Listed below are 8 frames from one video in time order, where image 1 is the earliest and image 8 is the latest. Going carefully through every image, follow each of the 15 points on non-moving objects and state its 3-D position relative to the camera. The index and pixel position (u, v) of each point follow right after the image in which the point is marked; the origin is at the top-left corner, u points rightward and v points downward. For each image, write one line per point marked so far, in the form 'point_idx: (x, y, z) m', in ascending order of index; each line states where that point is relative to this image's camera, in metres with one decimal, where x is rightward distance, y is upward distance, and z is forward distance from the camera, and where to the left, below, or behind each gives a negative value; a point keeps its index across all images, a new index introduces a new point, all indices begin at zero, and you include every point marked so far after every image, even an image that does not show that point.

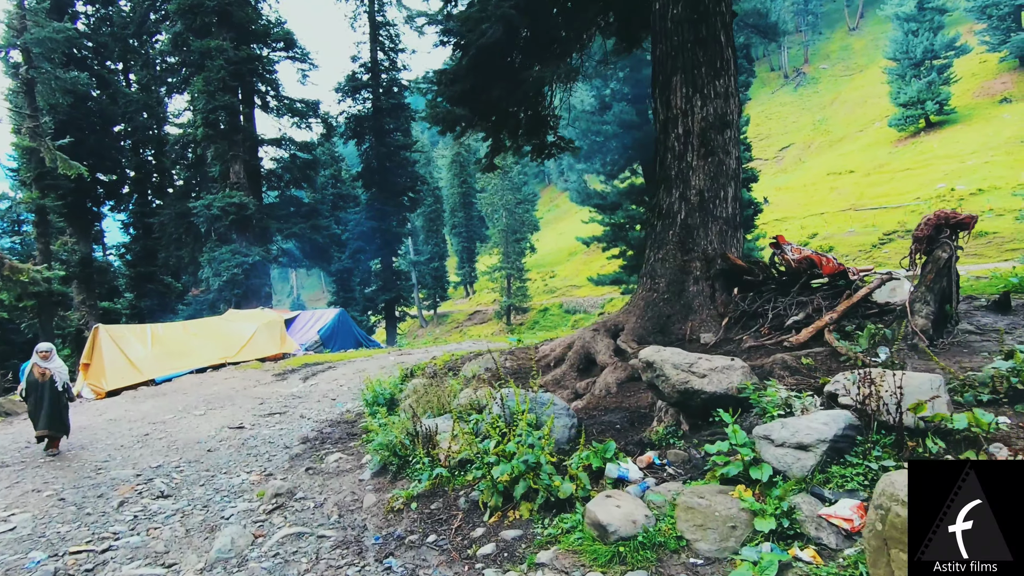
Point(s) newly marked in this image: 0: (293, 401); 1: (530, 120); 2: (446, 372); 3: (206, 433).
0: (-4.5, -2.4, +11.4) m
1: (+0.3, +2.7, +8.6) m
2: (-1.0, -1.4, +8.8) m
3: (-5.1, -2.4, +8.9) m
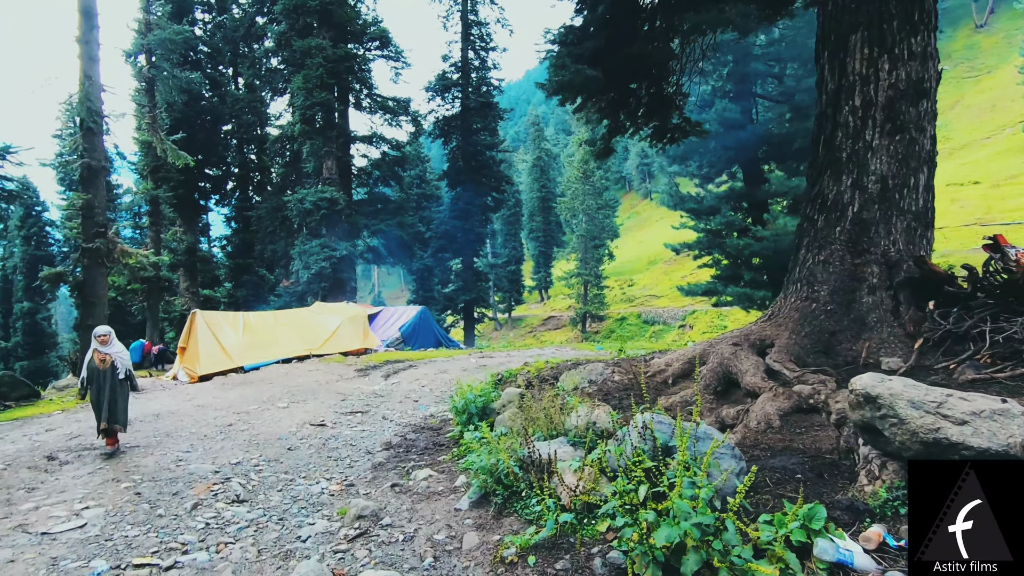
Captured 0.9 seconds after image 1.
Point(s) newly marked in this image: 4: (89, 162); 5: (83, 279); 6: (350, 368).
0: (-2.6, -2.2, +10.8) m
1: (+1.9, +2.6, +7.4) m
2: (+0.5, -1.4, +7.8) m
3: (-3.5, -2.2, +8.5) m
4: (-11.4, +3.4, +14.5) m
5: (-11.6, +0.3, +14.6) m
6: (-4.5, -2.2, +15.1) m
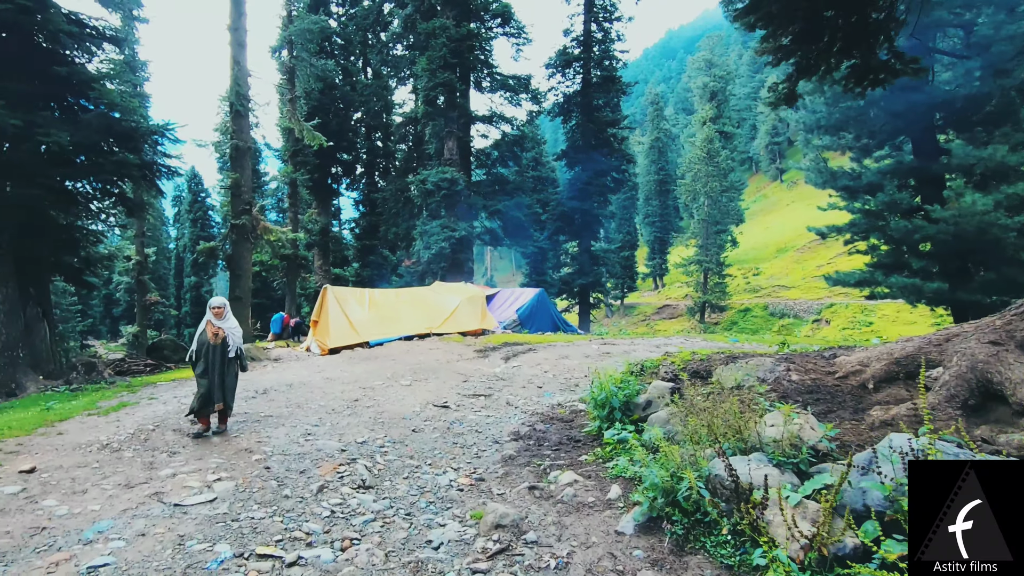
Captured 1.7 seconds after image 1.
0: (-0.2, -1.8, +10.3) m
1: (+3.7, +2.8, +5.9) m
2: (+2.3, -1.1, +6.7) m
3: (-1.5, -1.8, +8.1) m
4: (-7.8, +4.2, +15.4) m
5: (-8.1, +1.0, +15.7) m
6: (-1.1, -1.7, +14.9) m
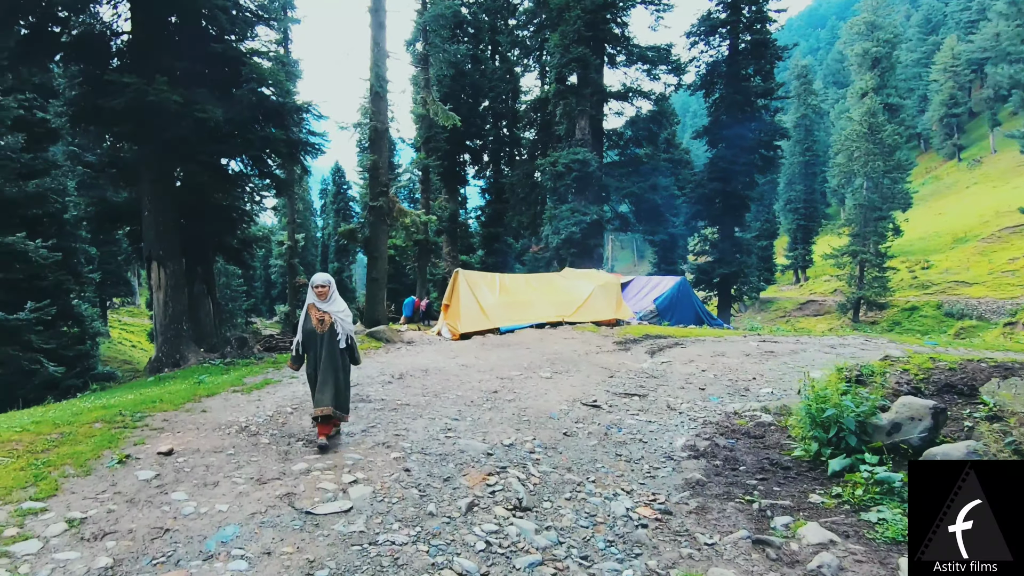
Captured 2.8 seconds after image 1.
0: (+2.4, -1.5, +8.9) m
1: (+5.3, +2.9, +3.7) m
2: (+4.0, -0.9, +4.8) m
3: (+0.6, -1.6, +7.1) m
4: (-3.9, +4.7, +15.5) m
5: (-4.2, +1.6, +15.8) m
6: (+2.4, -1.3, +13.6) m
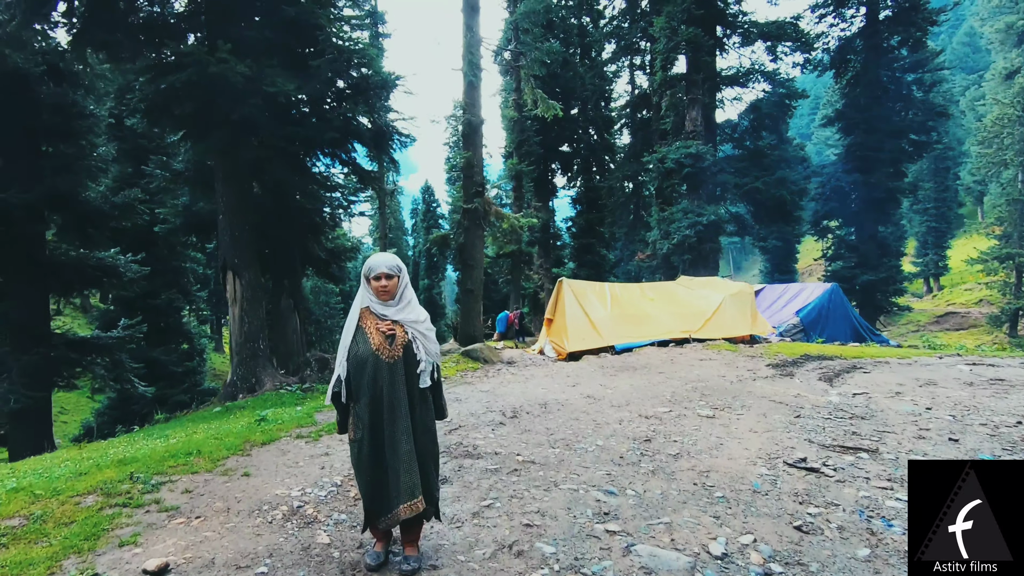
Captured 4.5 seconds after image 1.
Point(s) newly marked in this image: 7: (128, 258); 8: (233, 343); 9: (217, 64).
0: (+4.1, -1.6, +6.2) m
1: (+6.2, +3.1, +0.7) m
2: (+5.1, -0.9, +1.9) m
3: (+2.1, -1.6, +4.7) m
4: (-1.1, +4.4, +13.9) m
5: (-1.3, +1.2, +14.2) m
6: (+4.9, -1.5, +10.8) m
7: (-8.8, +0.7, +12.3) m
8: (-4.7, -0.9, +9.1) m
9: (-4.0, +3.0, +7.2) m
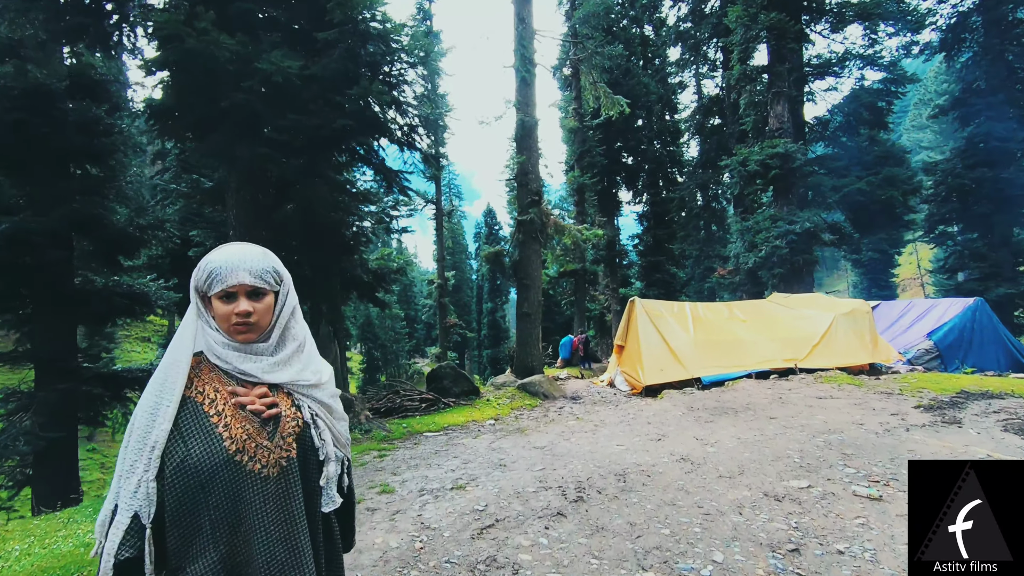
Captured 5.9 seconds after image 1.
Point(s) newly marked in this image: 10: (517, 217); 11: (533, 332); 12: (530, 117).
0: (+4.6, -1.7, +3.8) m
1: (+5.9, +3.3, -1.7) m
2: (+5.1, -0.8, -0.5) m
3: (+2.4, -1.7, +2.6) m
4: (+0.3, +3.8, +12.3) m
5: (+0.2, +0.7, +12.5) m
6: (+6.0, -1.7, +8.3) m
7: (-7.5, +0.1, +11.5) m
8: (-3.8, -1.3, +7.7) m
9: (-3.4, +2.7, +6.0) m
10: (+0.1, +1.6, +12.4) m
11: (+0.5, -1.0, +12.4) m
12: (+0.4, +3.9, +12.3) m
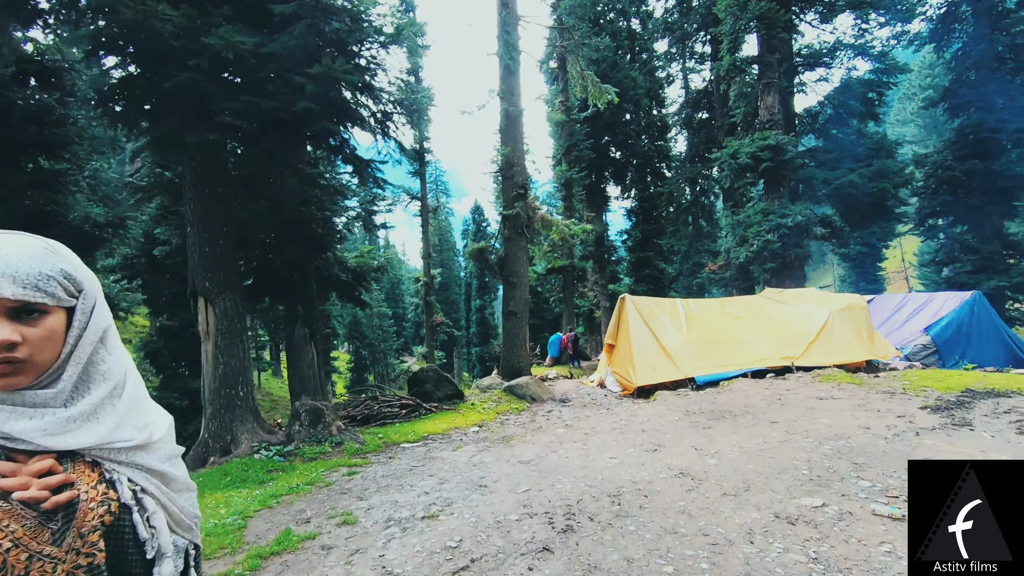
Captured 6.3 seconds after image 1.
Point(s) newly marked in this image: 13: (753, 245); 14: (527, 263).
0: (+4.5, -1.6, +3.4) m
1: (+5.9, +3.3, -2.1) m
2: (+5.0, -0.7, -0.9) m
3: (+2.3, -1.6, +2.1) m
4: (-0.1, +3.9, +11.7) m
5: (-0.2, +0.7, +11.9) m
6: (+5.7, -1.6, +7.9) m
7: (-7.8, 0.0, +10.8) m
8: (-4.0, -1.3, +7.1) m
9: (-3.6, +2.7, +5.4) m
10: (-0.2, +1.7, +11.9) m
11: (+0.2, -1.0, +11.8) m
12: (+0.1, +4.0, +11.8) m
13: (+8.0, +1.5, +18.2) m
14: (+0.3, +0.6, +11.9) m
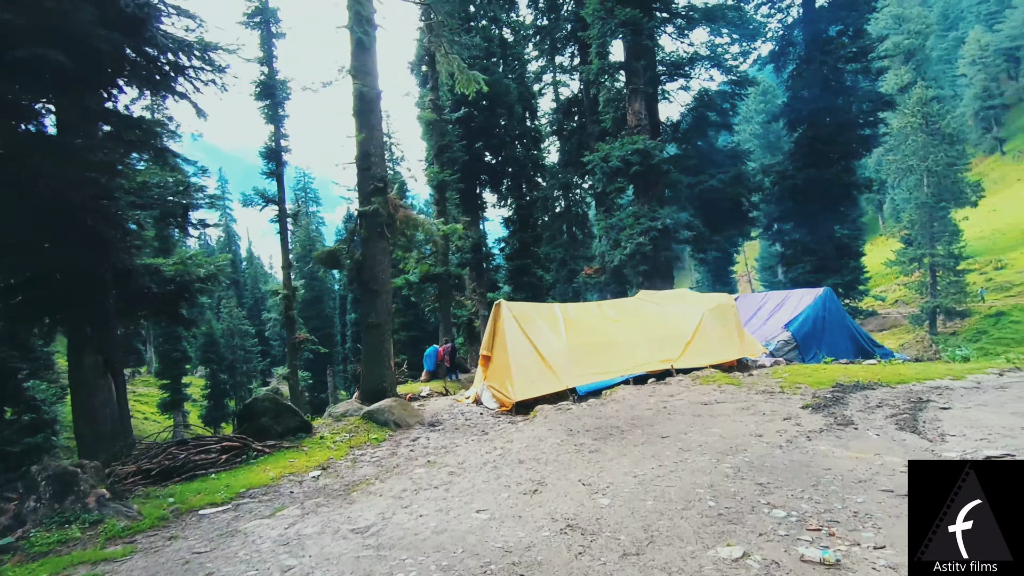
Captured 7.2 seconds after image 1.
0: (+3.6, -1.5, +2.9) m
1: (+6.0, +3.6, -2.1) m
2: (+5.0, -0.5, -1.2) m
3: (+1.8, -1.5, +1.2) m
4: (-2.8, +3.7, +10.2) m
5: (-2.9, +0.6, +10.3) m
6: (+3.8, -1.6, +7.6) m
7: (-10.1, -0.3, +7.5) m
8: (-5.5, -1.5, +4.7) m
9: (-4.8, +2.6, +3.2) m
10: (-2.9, +1.5, +10.2) m
11: (-2.5, -1.1, +10.3) m
12: (-2.7, +3.8, +10.2) m
13: (+3.8, +1.4, +18.2) m
14: (-2.4, +0.4, +10.4) m
